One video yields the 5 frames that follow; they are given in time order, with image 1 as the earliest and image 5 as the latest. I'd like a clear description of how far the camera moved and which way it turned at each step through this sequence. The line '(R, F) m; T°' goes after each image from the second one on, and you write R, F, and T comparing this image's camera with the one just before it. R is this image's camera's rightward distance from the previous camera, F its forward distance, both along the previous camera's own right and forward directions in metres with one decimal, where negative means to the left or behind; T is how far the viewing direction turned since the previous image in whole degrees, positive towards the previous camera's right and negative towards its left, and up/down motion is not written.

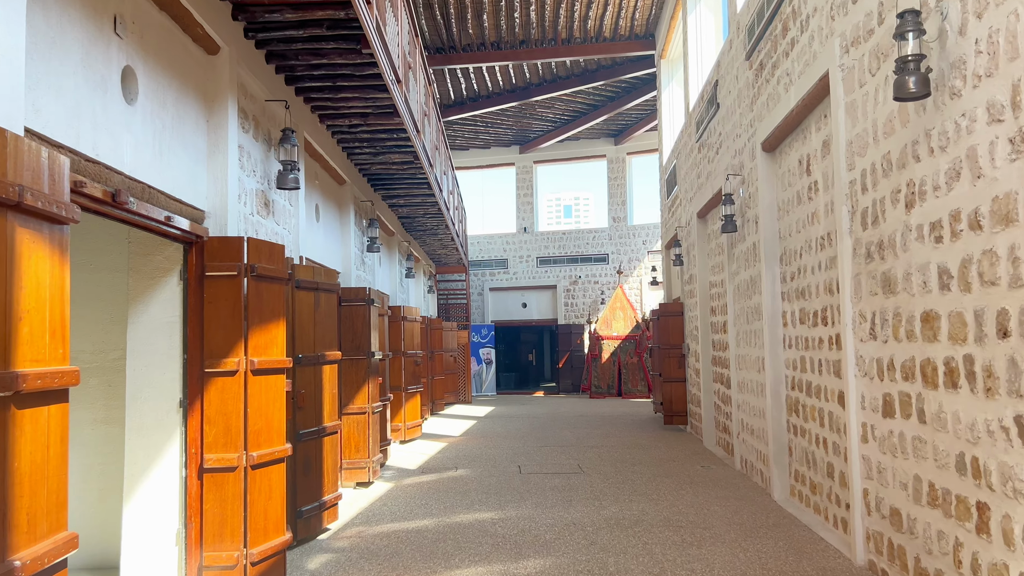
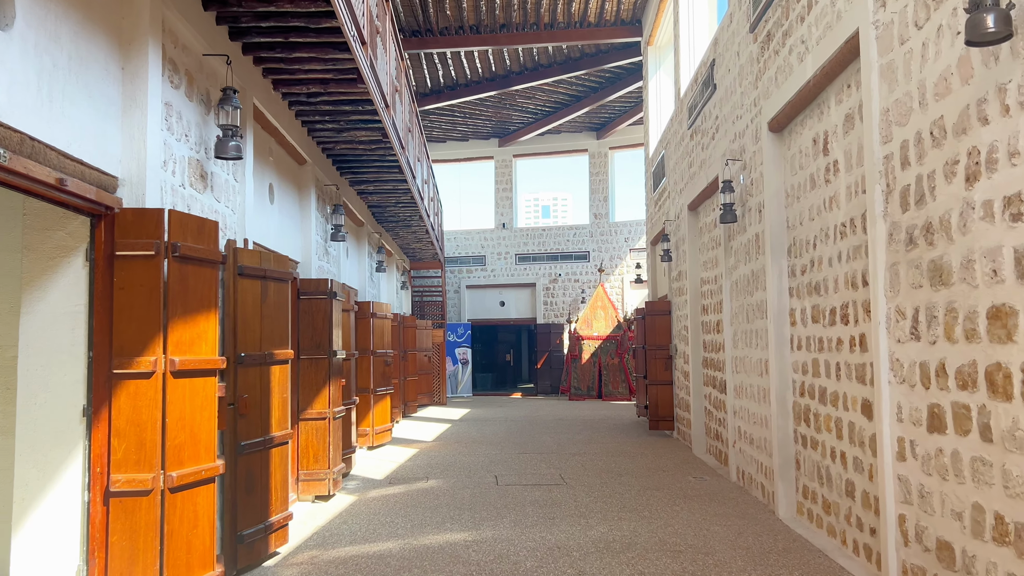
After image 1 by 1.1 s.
(0.0, +0.6) m; +2°
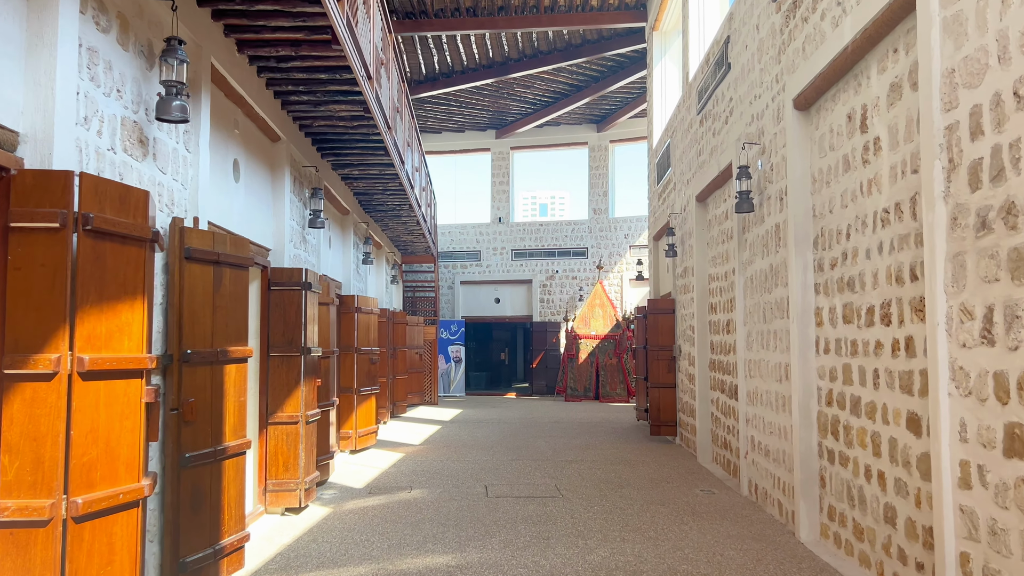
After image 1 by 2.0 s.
(0.0, +0.5) m; 0°
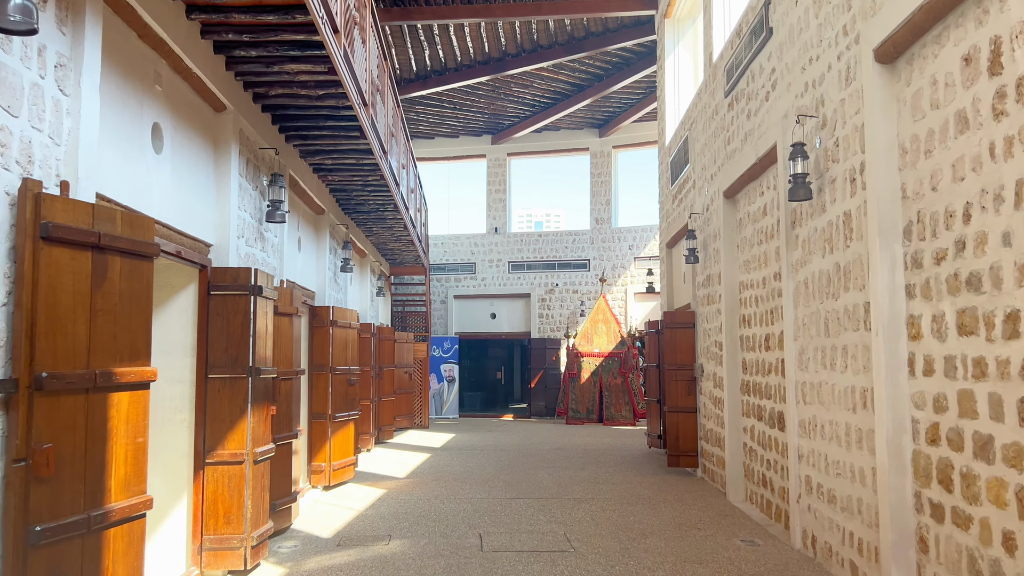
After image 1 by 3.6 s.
(0.0, +1.0) m; 0°
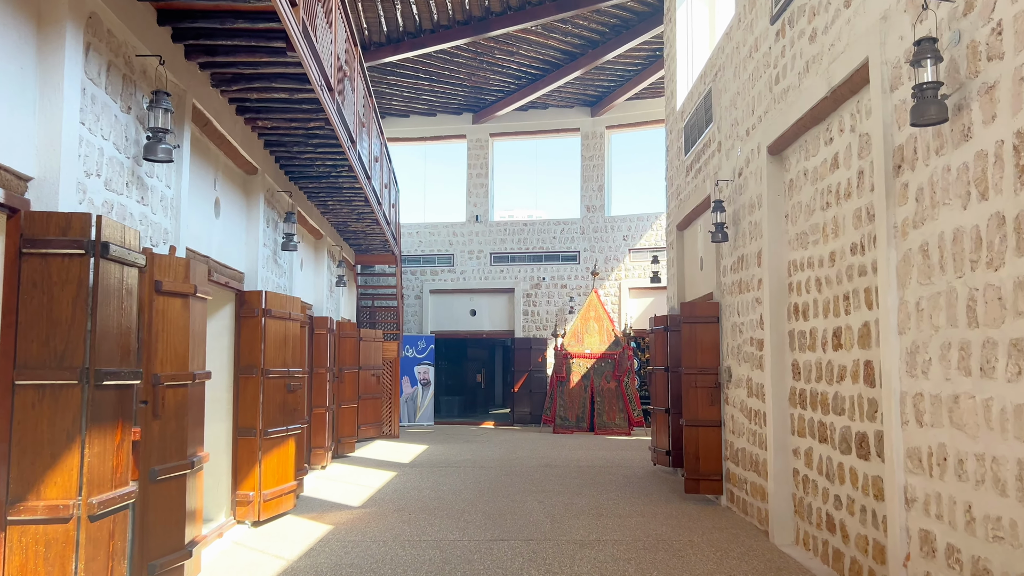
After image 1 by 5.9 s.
(0.0, +1.5) m; +1°
